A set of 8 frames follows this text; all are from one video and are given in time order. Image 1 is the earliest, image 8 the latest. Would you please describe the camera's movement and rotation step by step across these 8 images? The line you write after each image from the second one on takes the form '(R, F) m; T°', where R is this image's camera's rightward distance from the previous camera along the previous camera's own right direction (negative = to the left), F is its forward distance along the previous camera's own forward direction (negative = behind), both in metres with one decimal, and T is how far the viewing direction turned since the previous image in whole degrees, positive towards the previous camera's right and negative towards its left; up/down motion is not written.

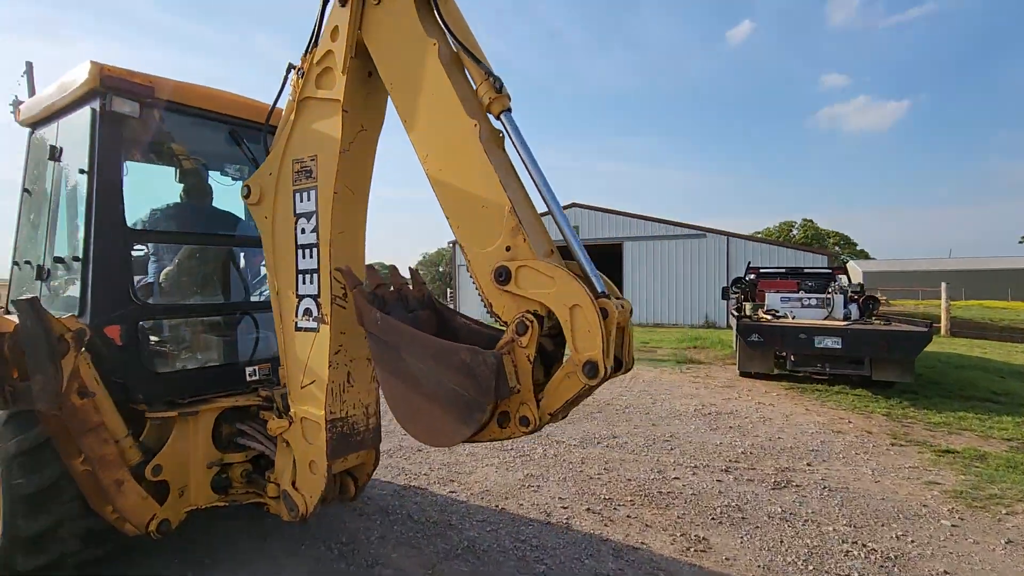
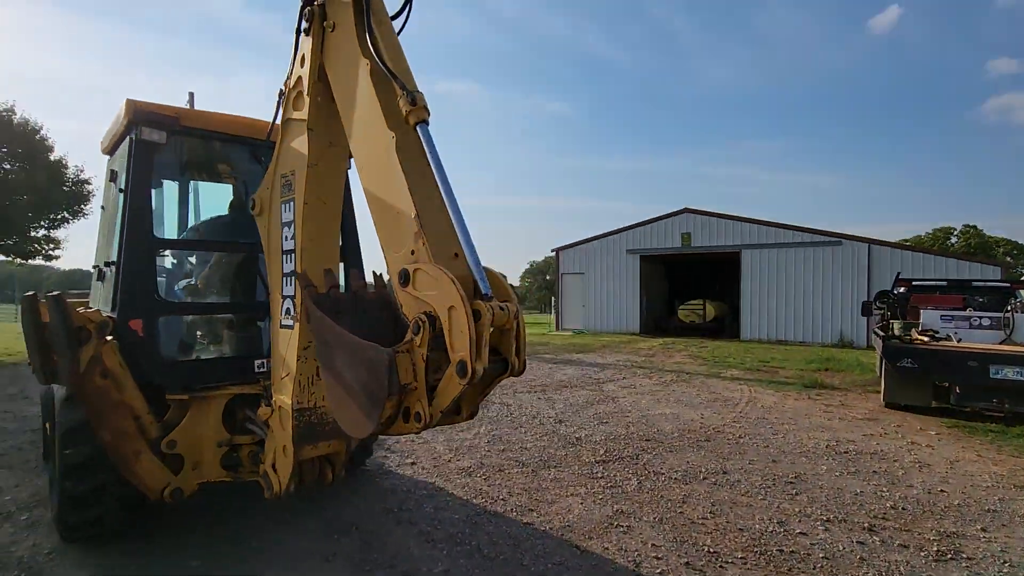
(+0.2, +0.5) m; -12°
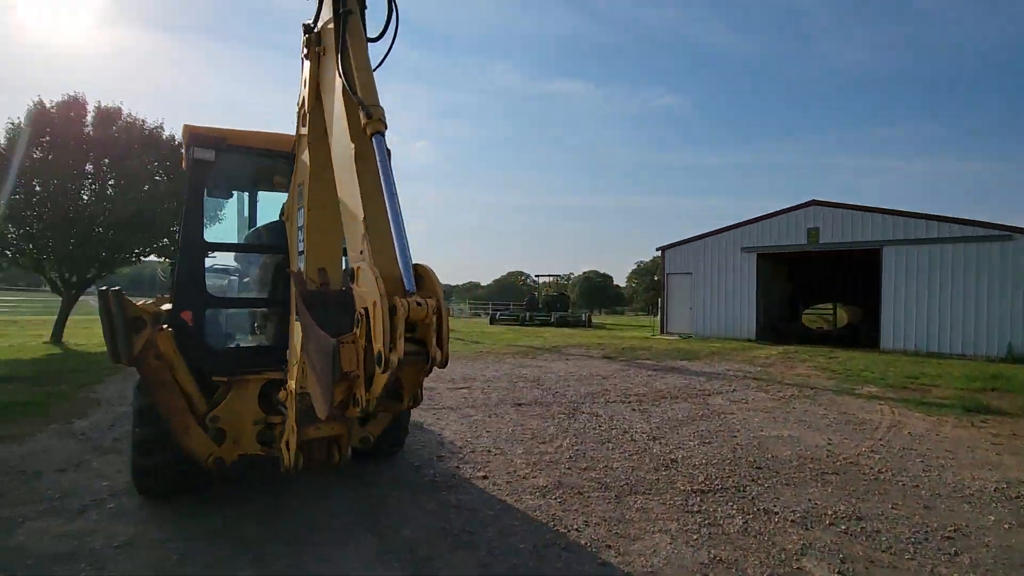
(+0.2, +0.6) m; -11°
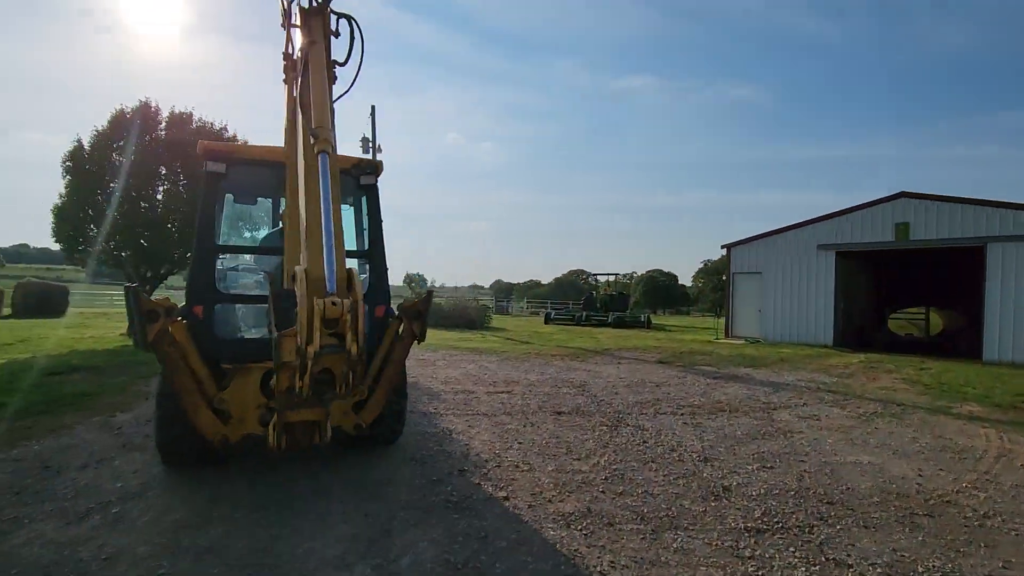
(+0.3, +0.5) m; -7°
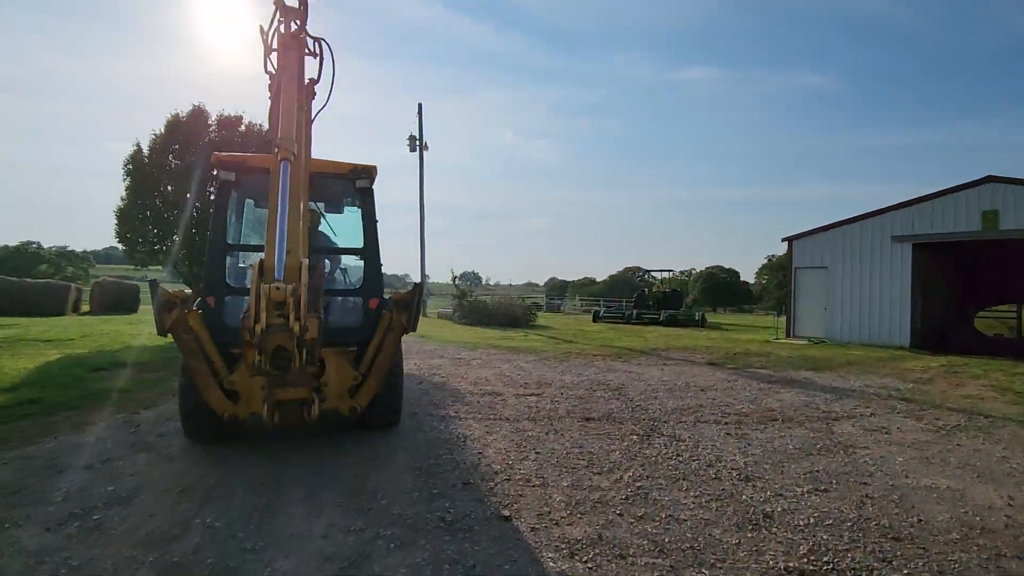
(+0.4, +0.5) m; -6°
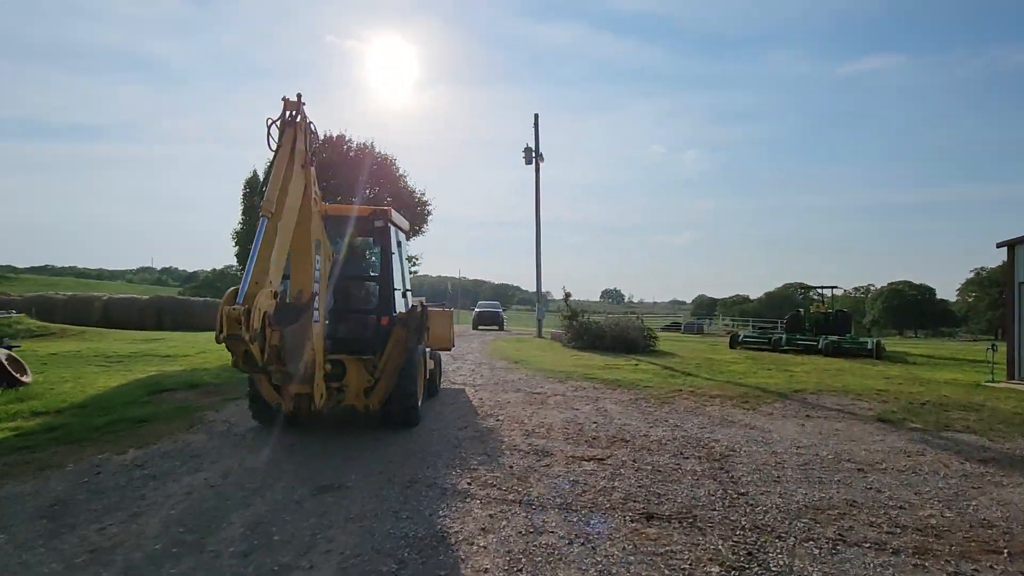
(+1.0, +2.2) m; -15°
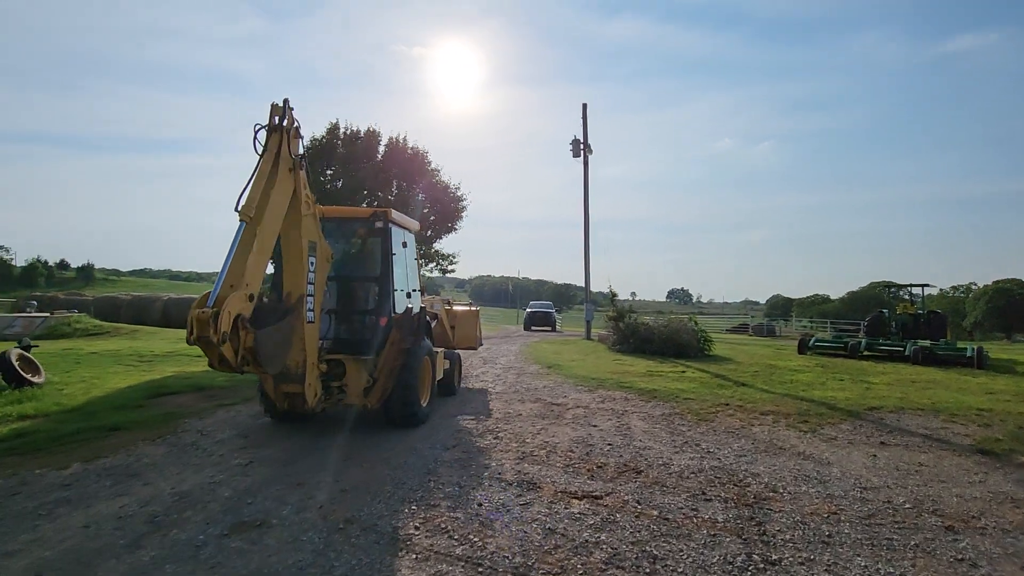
(+0.8, +1.2) m; -7°
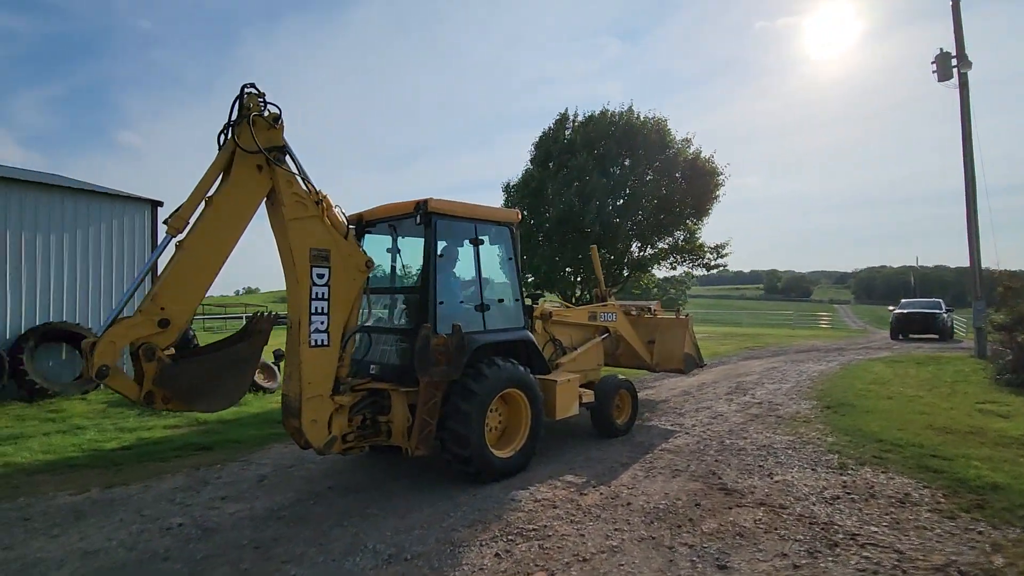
(+2.4, +3.9) m; -38°
